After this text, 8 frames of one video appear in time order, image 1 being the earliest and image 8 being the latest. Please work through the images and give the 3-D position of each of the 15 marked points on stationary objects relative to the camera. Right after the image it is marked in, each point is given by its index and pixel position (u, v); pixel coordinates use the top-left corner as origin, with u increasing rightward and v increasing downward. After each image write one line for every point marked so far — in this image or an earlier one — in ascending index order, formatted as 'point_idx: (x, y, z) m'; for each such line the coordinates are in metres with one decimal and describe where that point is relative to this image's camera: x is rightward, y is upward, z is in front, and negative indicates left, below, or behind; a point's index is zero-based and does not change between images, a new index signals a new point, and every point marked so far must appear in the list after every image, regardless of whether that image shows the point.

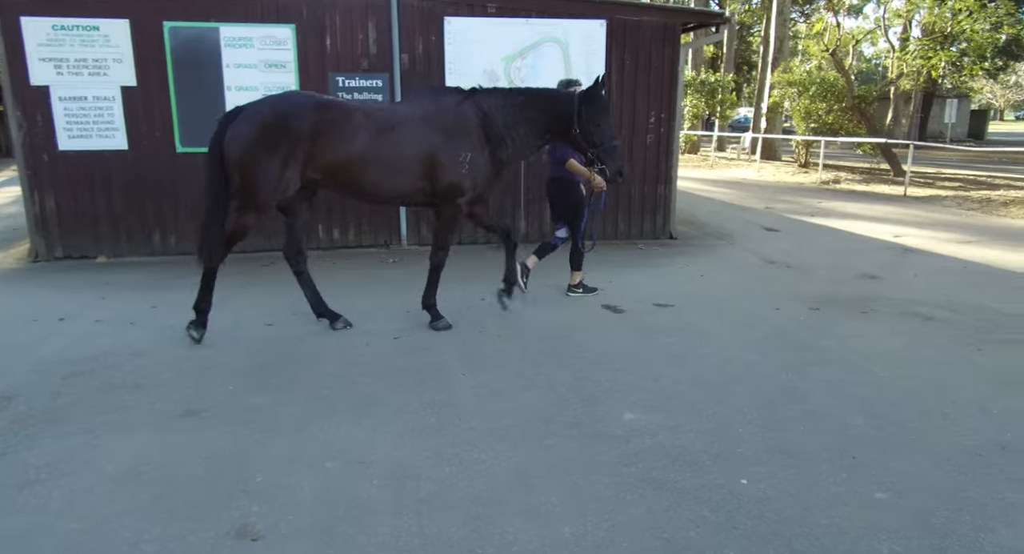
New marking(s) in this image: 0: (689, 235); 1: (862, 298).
0: (+2.3, +0.5, +8.9) m
1: (+3.1, -0.2, +5.9) m
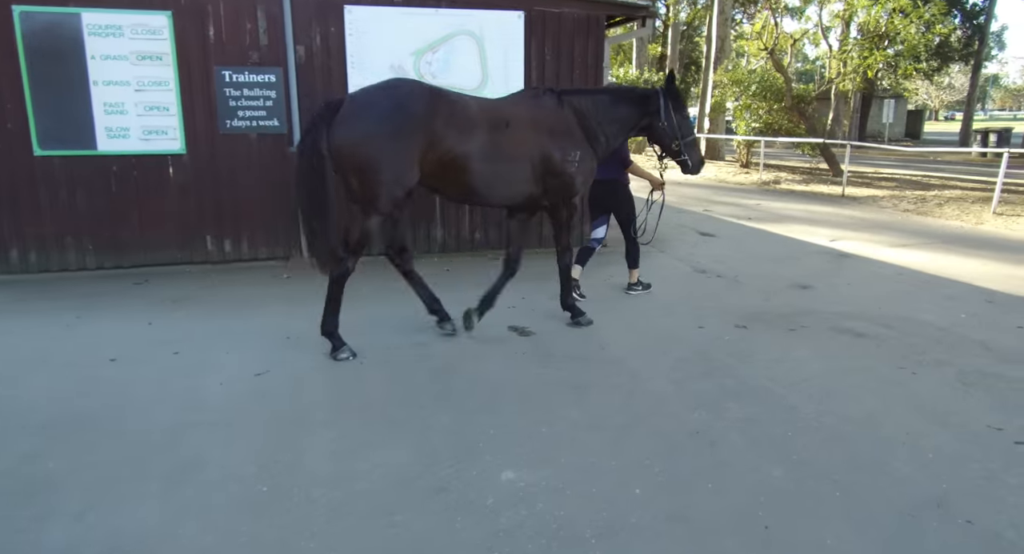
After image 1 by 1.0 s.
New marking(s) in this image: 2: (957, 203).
0: (+1.4, +0.4, +8.4) m
1: (+2.3, -0.3, +5.5) m
2: (+7.5, +1.3, +11.3) m
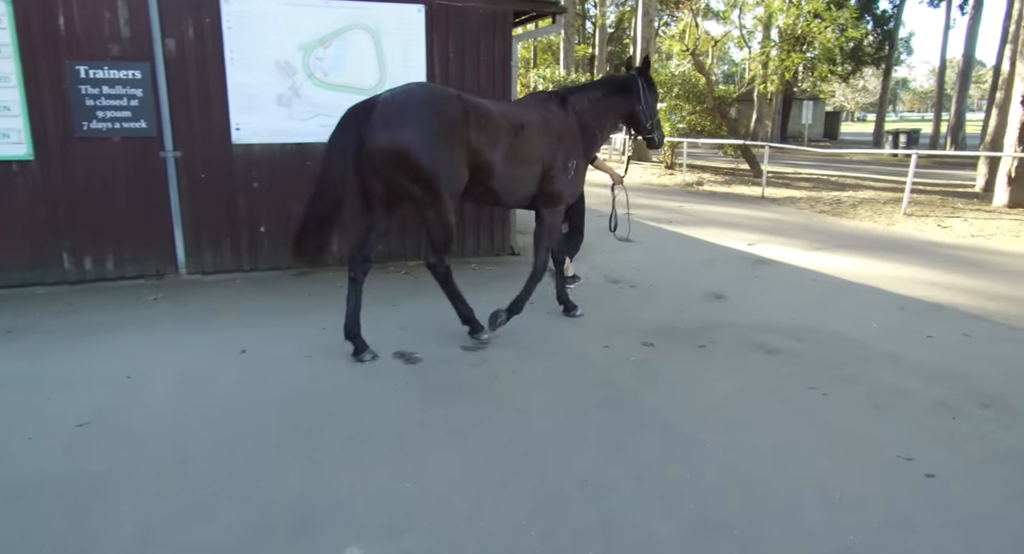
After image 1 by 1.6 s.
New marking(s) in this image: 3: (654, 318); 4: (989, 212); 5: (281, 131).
0: (+0.3, +0.3, +8.0) m
1: (+1.5, -0.4, +5.2) m
2: (+6.1, +1.3, +11.4) m
3: (+1.2, -0.3, +5.5) m
4: (+6.8, +0.9, +9.5) m
5: (-2.2, +1.4, +6.4) m
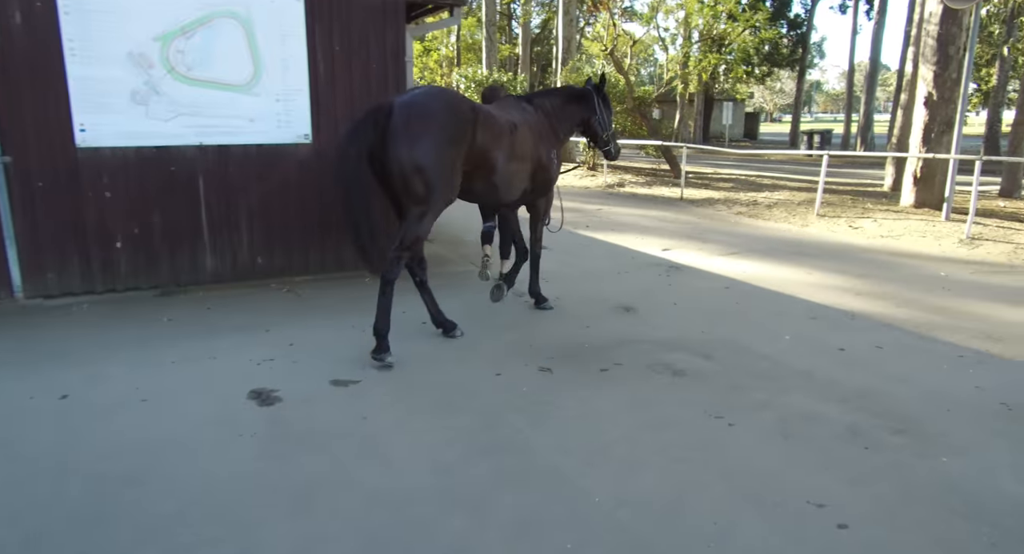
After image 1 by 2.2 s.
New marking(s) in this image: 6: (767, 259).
0: (-0.8, +0.2, +7.5) m
1: (+0.7, -0.5, +4.8) m
2: (+4.7, +1.3, +11.4) m
3: (+0.3, -0.4, +5.0) m
4: (+5.5, +0.9, +9.6) m
5: (-3.2, +1.2, +5.6) m
6: (+2.9, +0.2, +7.6) m
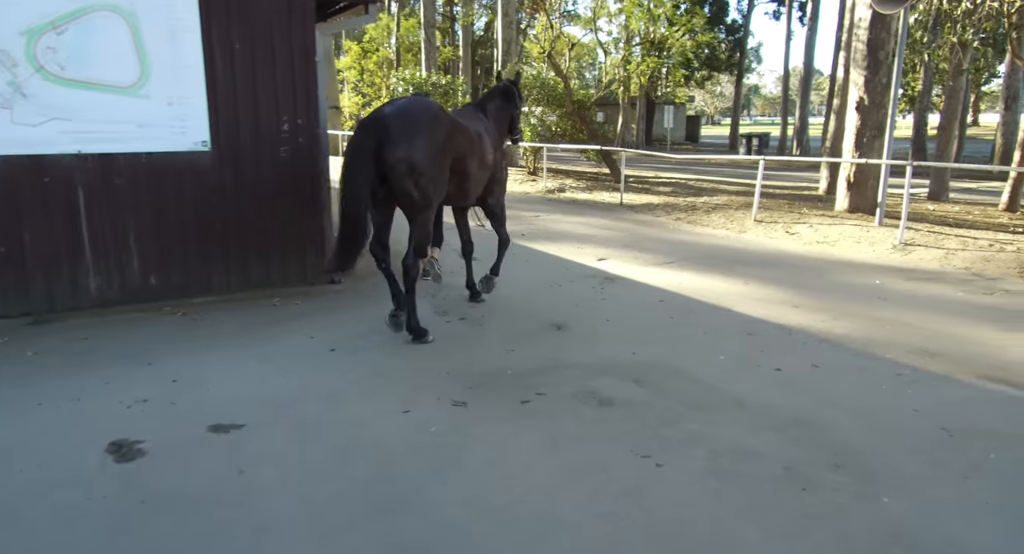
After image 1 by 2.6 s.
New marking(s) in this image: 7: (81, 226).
0: (-1.6, 0.0, +7.0) m
1: (+0.1, -0.6, +4.4) m
2: (+3.6, +1.2, +11.3) m
3: (-0.2, -0.6, +4.6) m
4: (+4.6, +0.9, +9.6) m
5: (-3.8, +1.0, +4.9) m
6: (+2.1, +0.1, +7.3) m
7: (-3.4, +0.4, +5.3) m
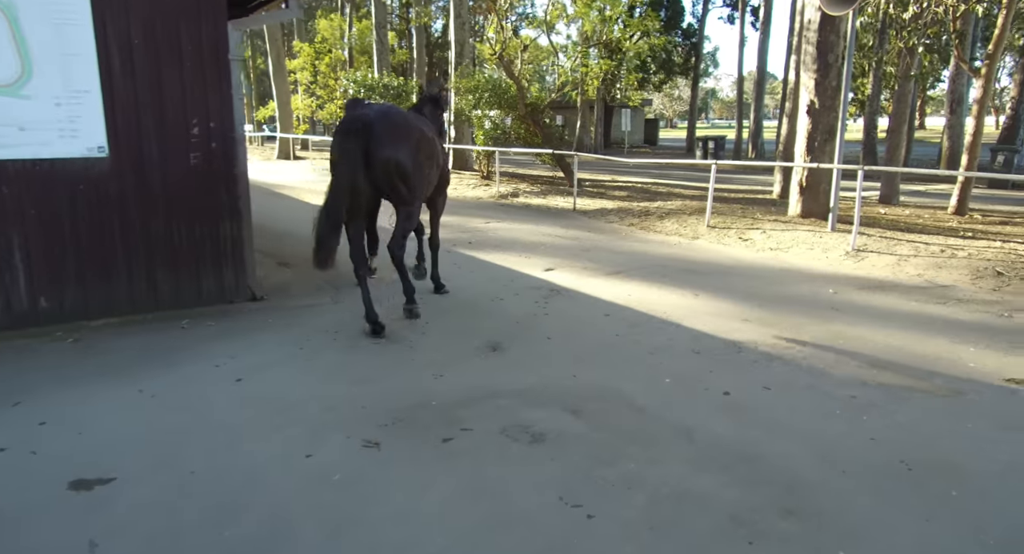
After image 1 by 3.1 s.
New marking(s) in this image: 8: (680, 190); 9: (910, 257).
0: (-2.2, -0.1, +6.4) m
1: (-0.3, -0.7, +4.0) m
2: (+2.7, +1.0, +11.1) m
3: (-0.7, -0.7, +4.1) m
4: (+3.8, +0.8, +9.4) m
5: (-4.3, +0.8, +4.3) m
6: (+1.5, 0.0, +7.0) m
7: (-3.9, +0.2, +4.7) m
8: (+3.8, +2.0, +15.2) m
9: (+4.4, +0.2, +7.4) m
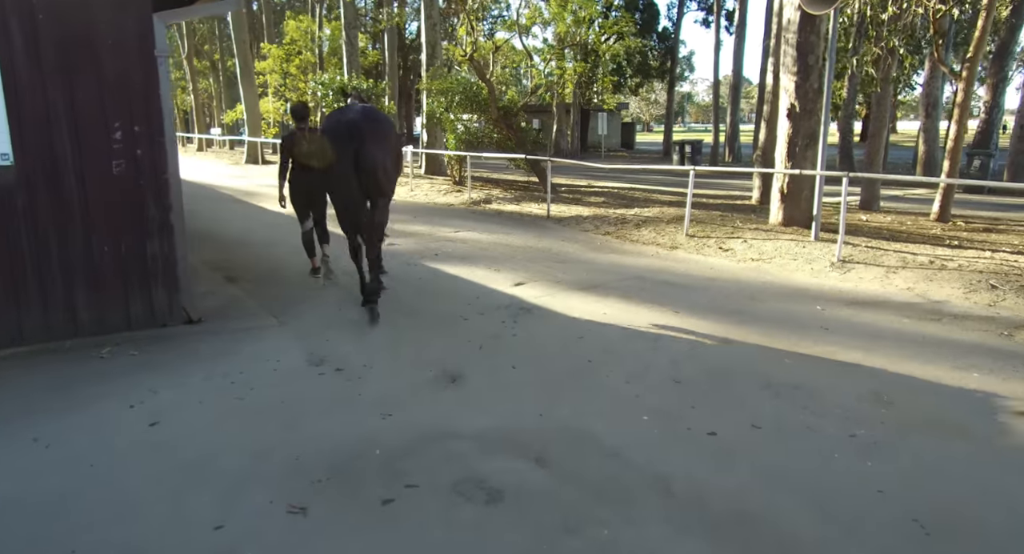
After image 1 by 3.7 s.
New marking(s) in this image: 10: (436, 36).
0: (-2.5, -0.3, +5.9) m
1: (-0.5, -0.9, +3.5) m
2: (+2.3, +0.9, +10.7) m
3: (-0.9, -0.9, +3.6) m
4: (+3.4, +0.6, +9.0) m
5: (-4.5, +0.7, +3.7) m
6: (+1.2, -0.2, +6.6) m
7: (-4.2, +0.1, +4.1) m
8: (+3.2, +1.8, +14.8) m
9: (+4.1, +0.1, +7.0) m
10: (-2.3, +7.2, +20.0) m
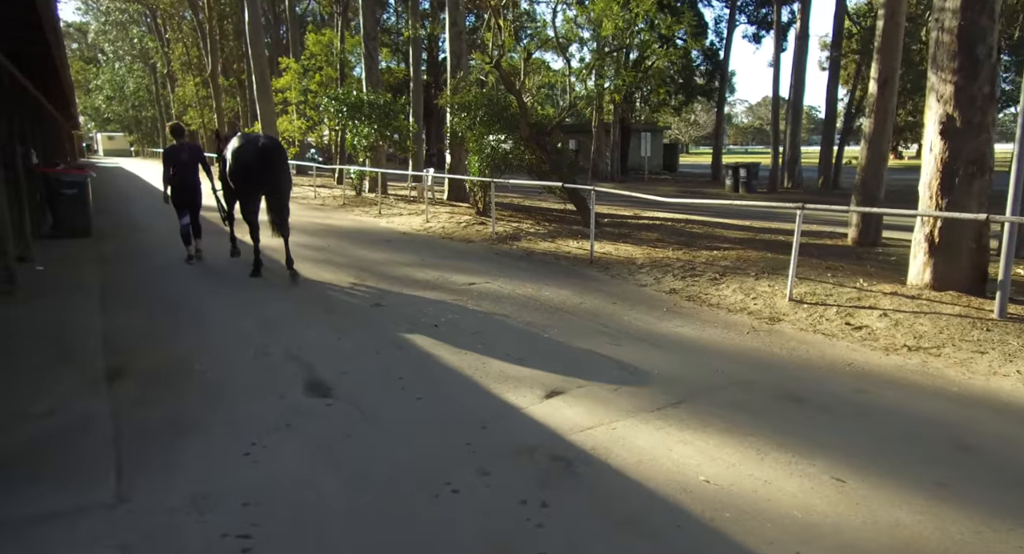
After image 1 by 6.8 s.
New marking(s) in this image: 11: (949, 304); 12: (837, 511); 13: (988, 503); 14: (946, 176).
0: (-2.3, -0.9, +3.4) m
1: (-0.5, -1.5, +0.9) m
2: (+2.7, 0.0, +8.0) m
3: (-0.9, -1.4, +1.0) m
4: (+3.7, -0.2, +6.2) m
5: (-4.5, +0.1, +1.3) m
6: (+1.3, -0.9, +3.9) m
7: (-4.1, -0.5, +1.7) m
8: (+3.8, +0.8, +12.1) m
9: (+4.3, -0.7, +4.3) m
10: (-1.3, +6.1, +17.7) m
11: (+3.9, -0.2, +6.0) m
12: (+1.5, -1.0, +3.1) m
13: (+2.2, -1.0, +3.2) m
14: (+4.1, +1.0, +6.3) m
